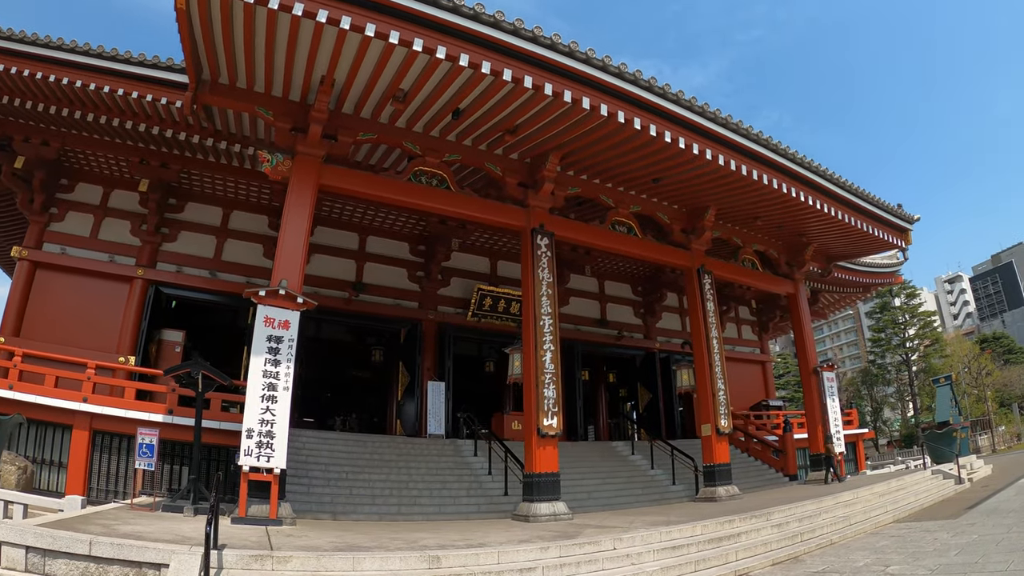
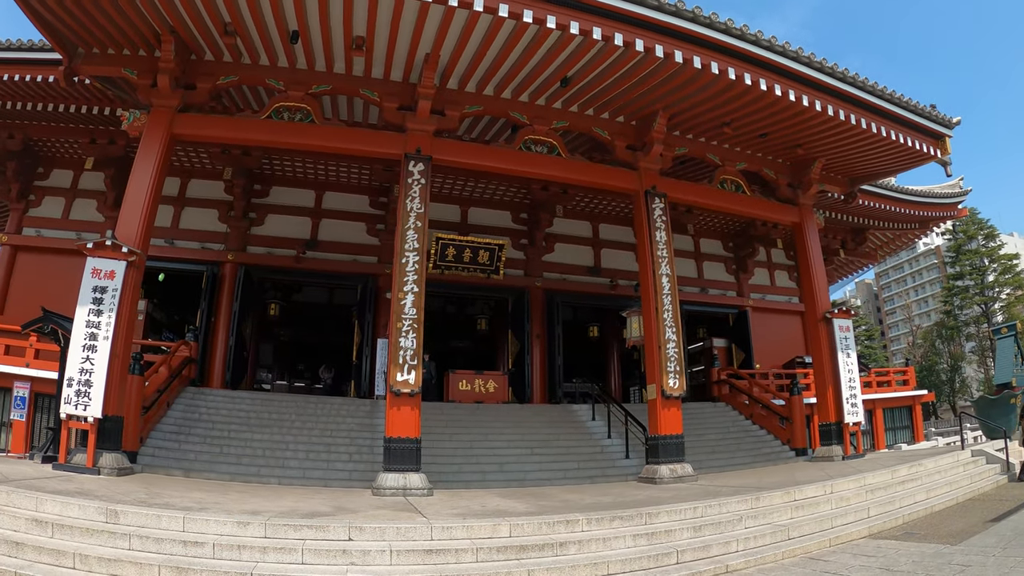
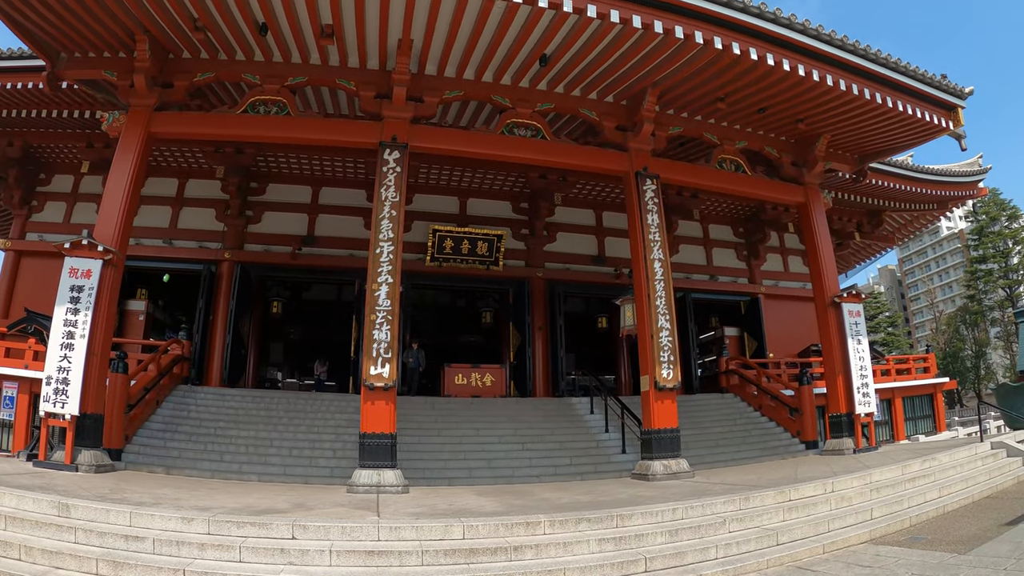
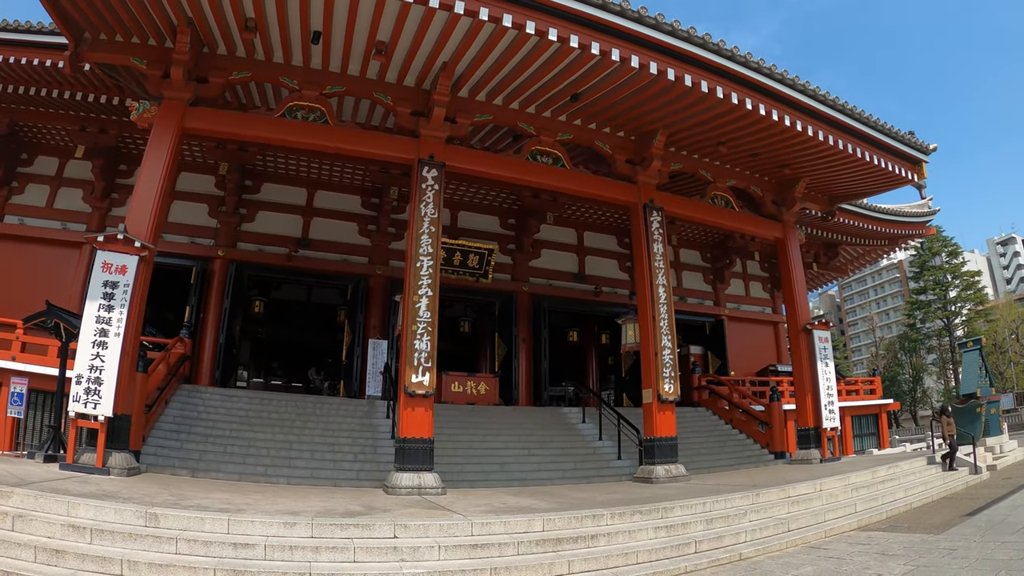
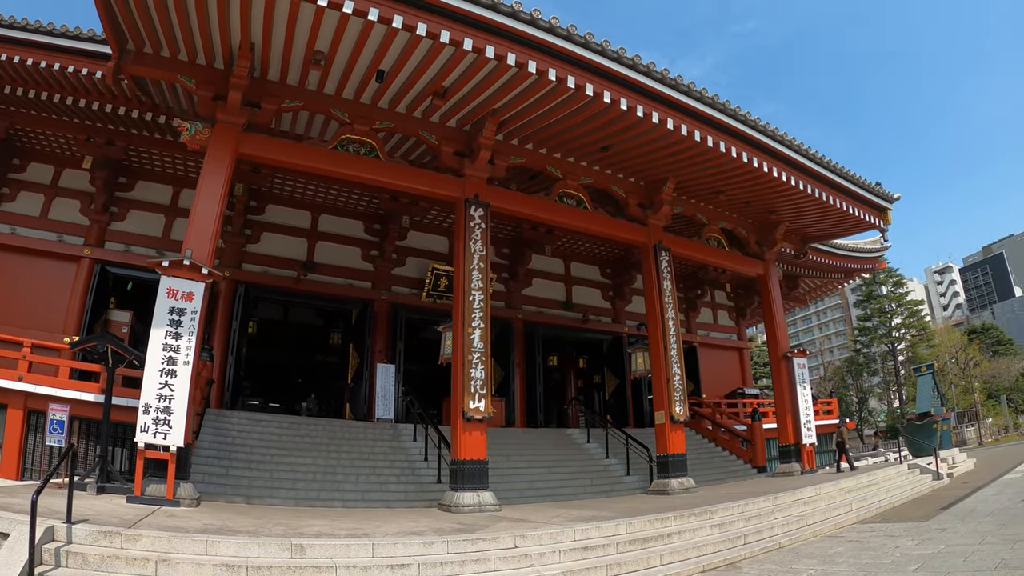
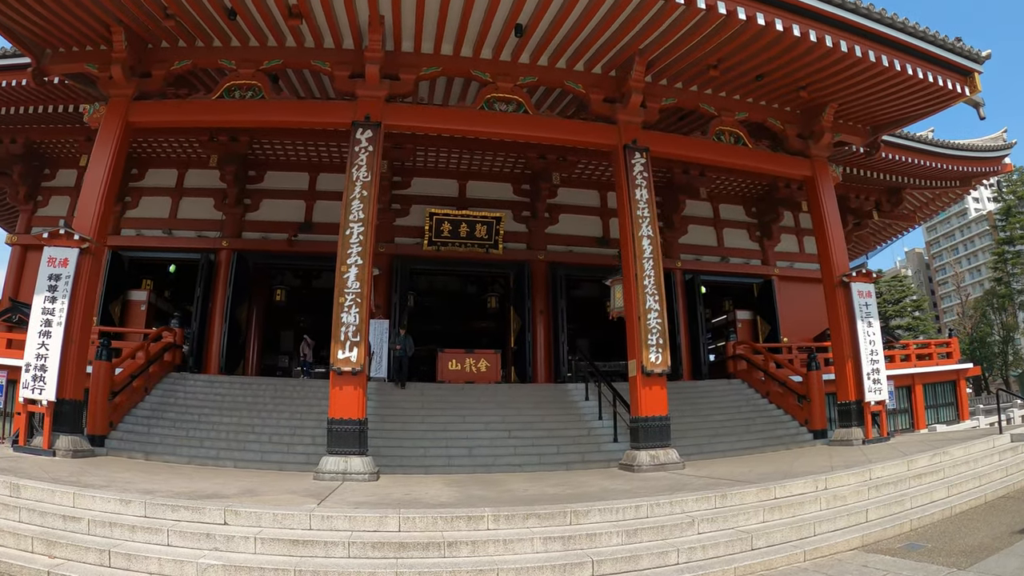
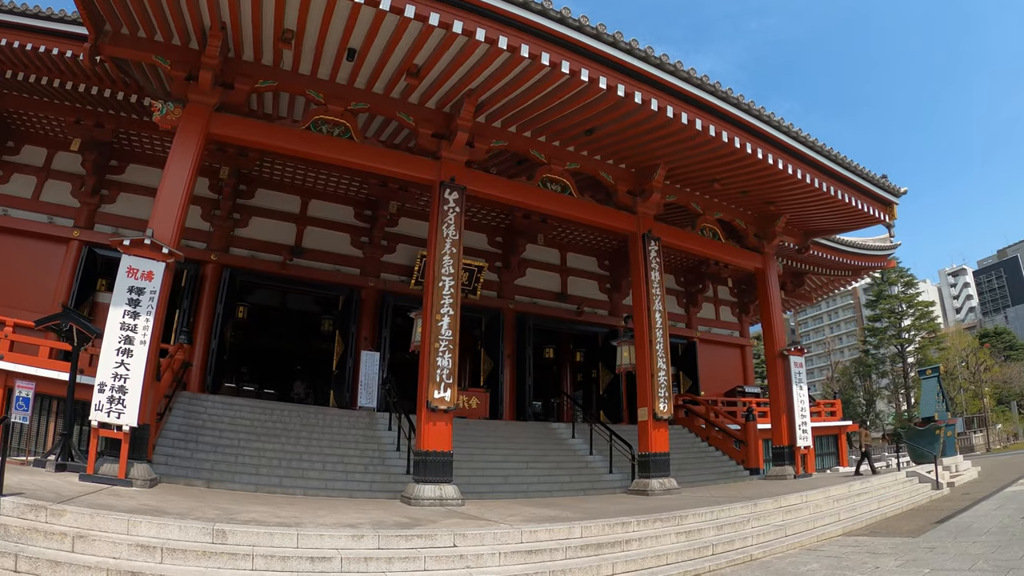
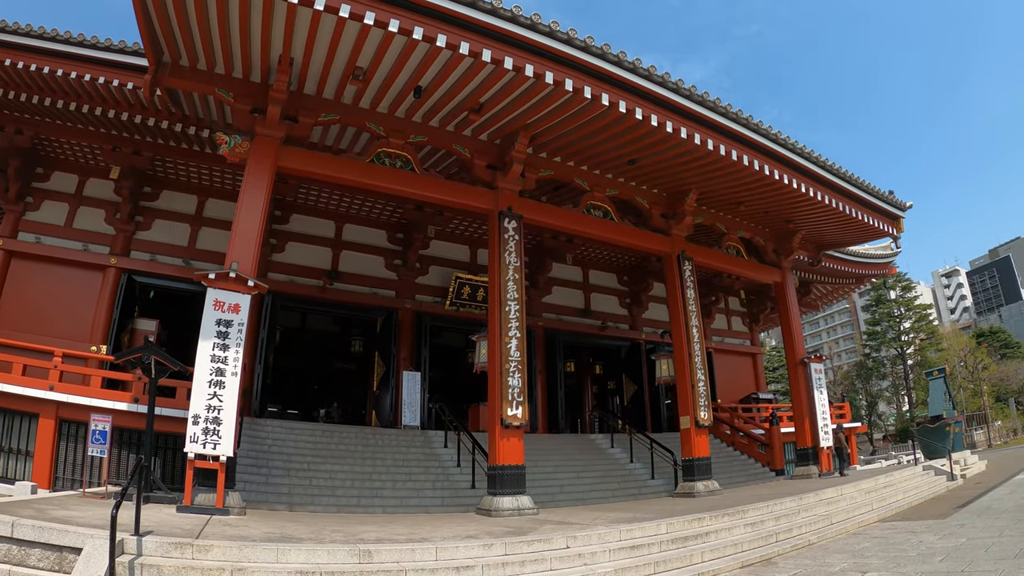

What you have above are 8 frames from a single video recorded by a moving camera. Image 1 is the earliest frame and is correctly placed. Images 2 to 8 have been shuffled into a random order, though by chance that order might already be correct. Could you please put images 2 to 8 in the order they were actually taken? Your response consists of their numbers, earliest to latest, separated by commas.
8, 5, 7, 4, 2, 3, 6
